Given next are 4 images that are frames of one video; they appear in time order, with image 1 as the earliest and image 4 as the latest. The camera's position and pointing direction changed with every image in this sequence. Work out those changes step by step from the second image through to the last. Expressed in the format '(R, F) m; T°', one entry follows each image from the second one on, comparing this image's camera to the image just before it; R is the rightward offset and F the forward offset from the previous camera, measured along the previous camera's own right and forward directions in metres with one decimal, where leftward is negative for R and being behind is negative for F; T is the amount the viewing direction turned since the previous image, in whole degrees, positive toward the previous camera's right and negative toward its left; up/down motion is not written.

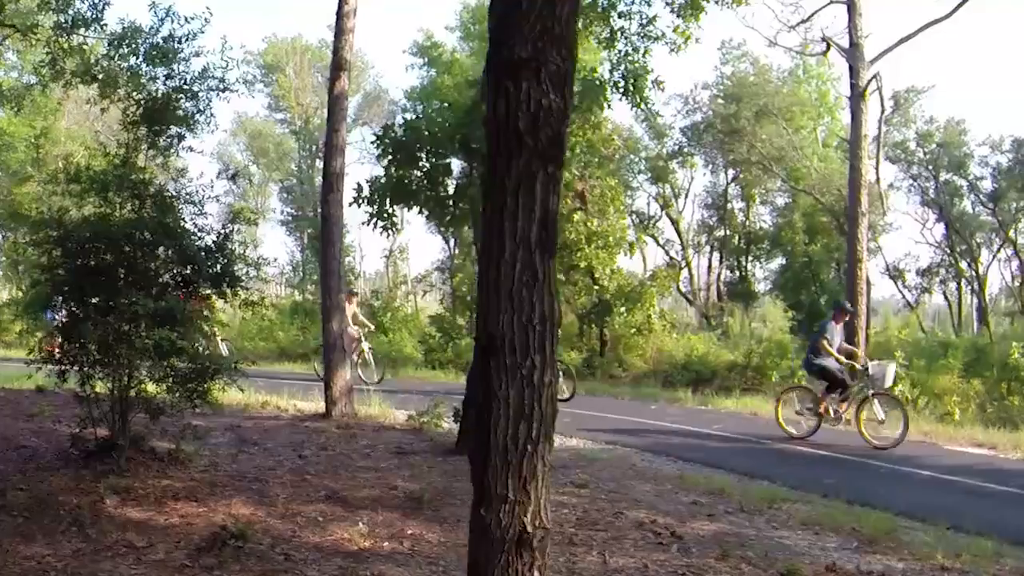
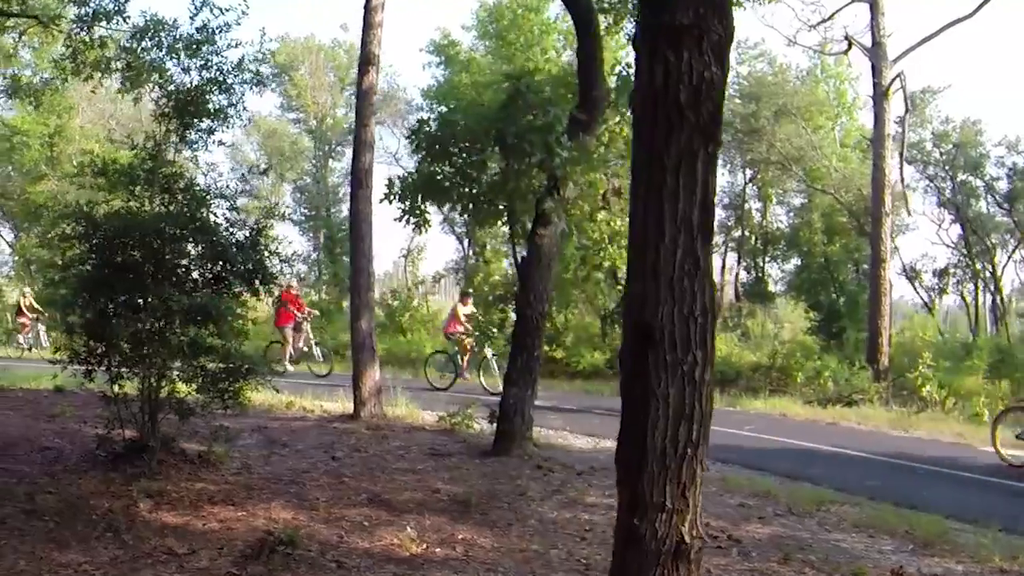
(-0.5, +0.2) m; +1°
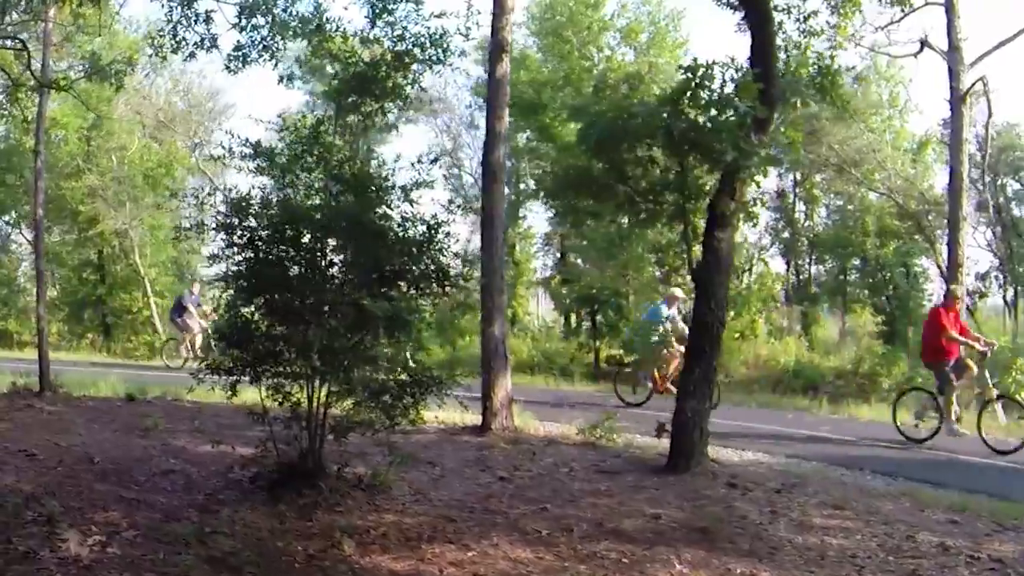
(-2.6, +0.8) m; +6°
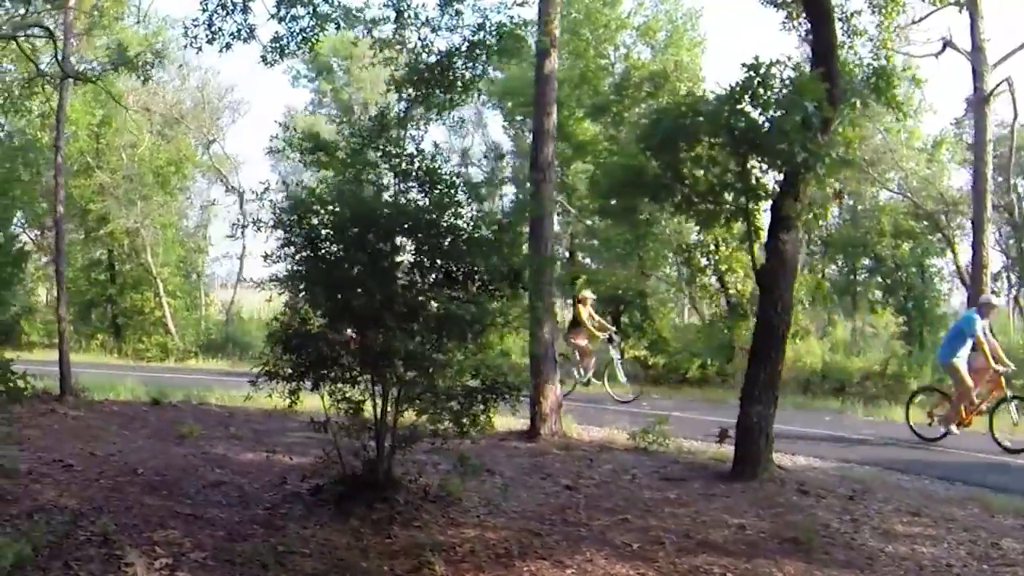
(-0.9, +0.3) m; +2°
